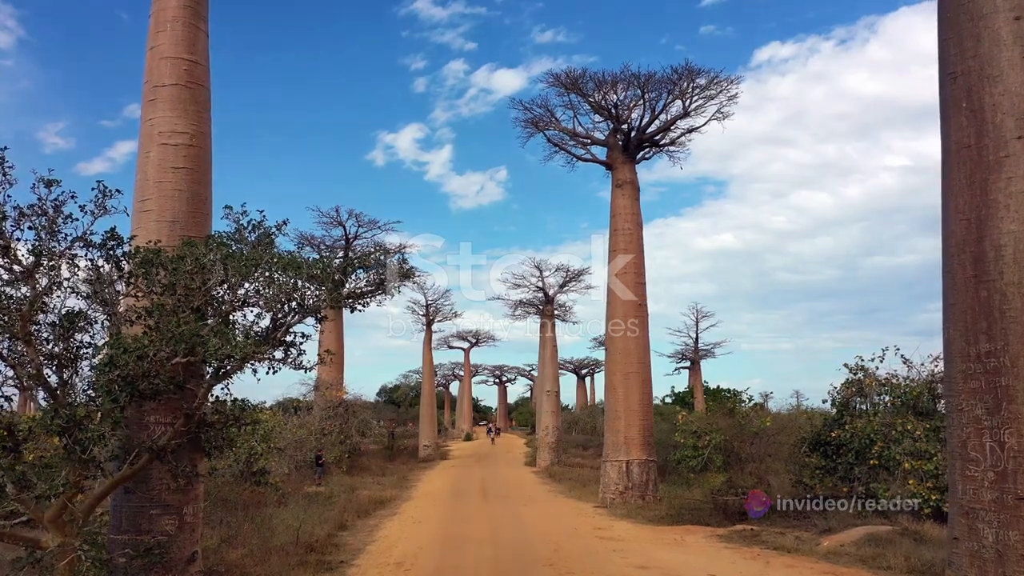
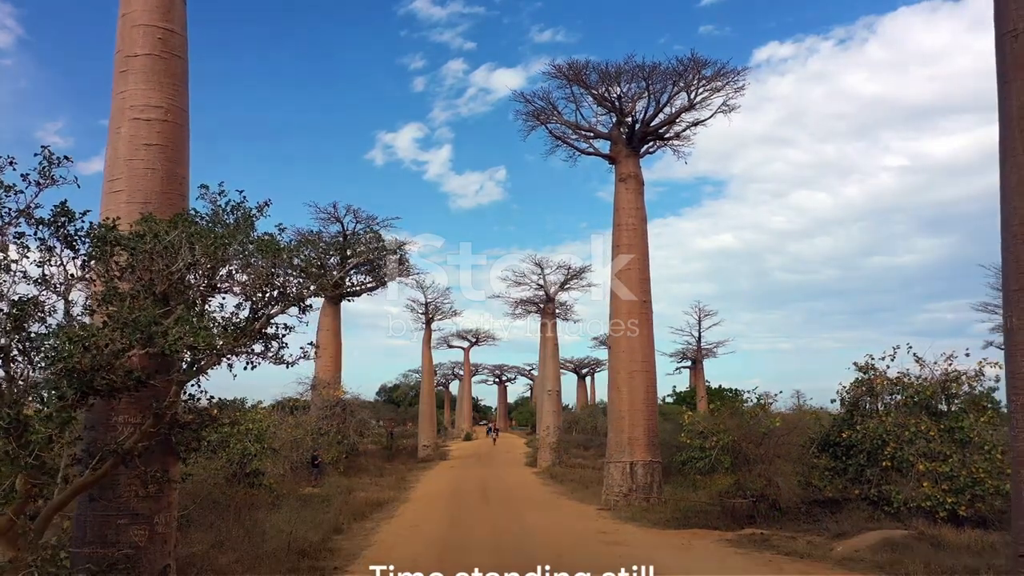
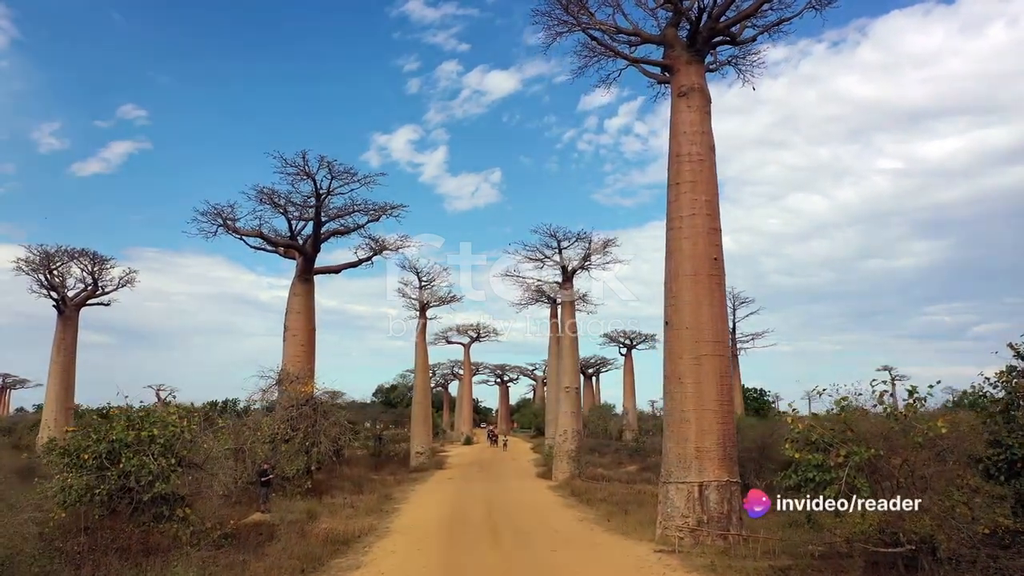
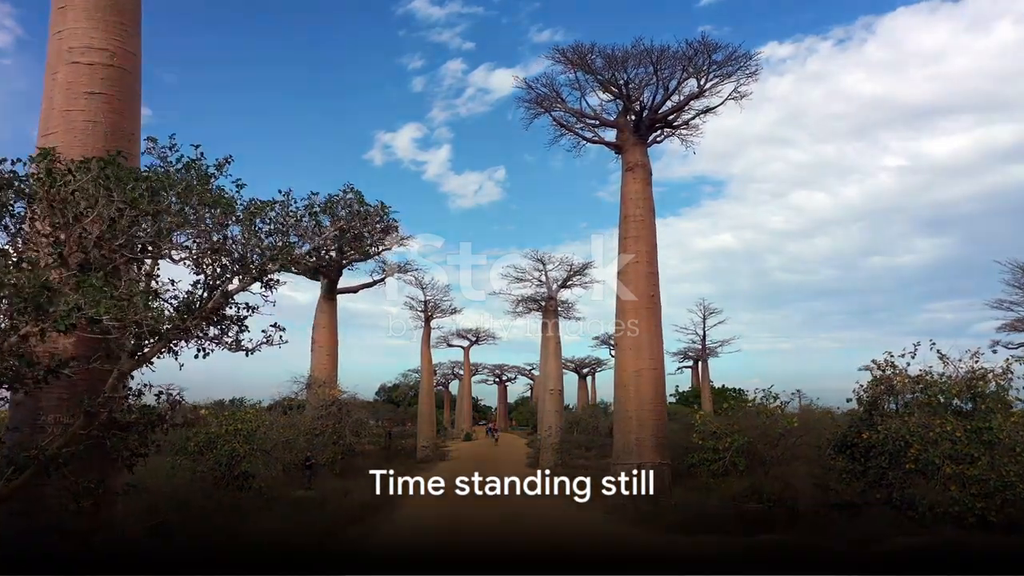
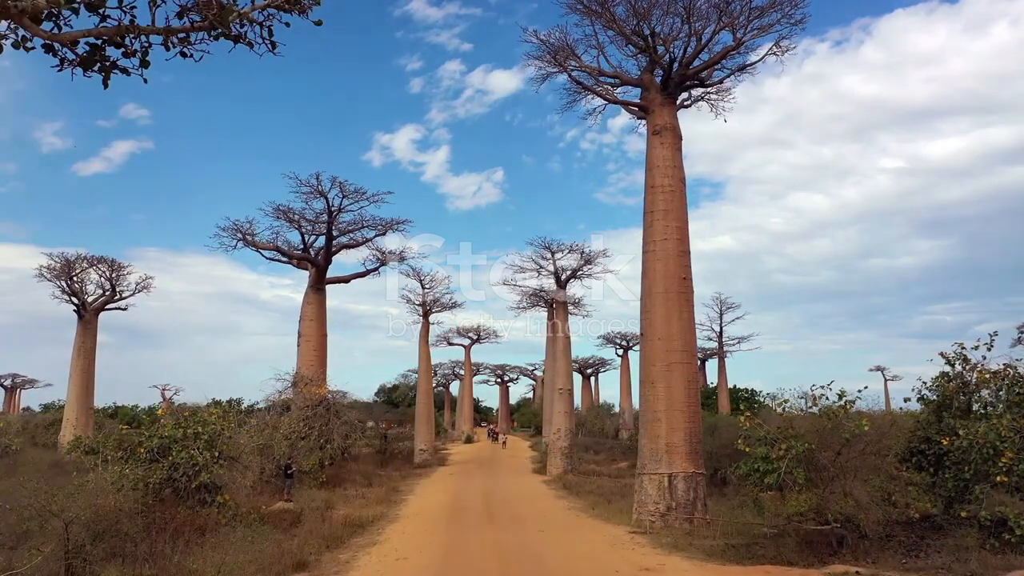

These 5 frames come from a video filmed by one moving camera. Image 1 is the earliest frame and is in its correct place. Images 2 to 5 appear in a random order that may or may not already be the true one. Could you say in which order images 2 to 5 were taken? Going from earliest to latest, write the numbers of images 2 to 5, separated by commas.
2, 4, 5, 3
